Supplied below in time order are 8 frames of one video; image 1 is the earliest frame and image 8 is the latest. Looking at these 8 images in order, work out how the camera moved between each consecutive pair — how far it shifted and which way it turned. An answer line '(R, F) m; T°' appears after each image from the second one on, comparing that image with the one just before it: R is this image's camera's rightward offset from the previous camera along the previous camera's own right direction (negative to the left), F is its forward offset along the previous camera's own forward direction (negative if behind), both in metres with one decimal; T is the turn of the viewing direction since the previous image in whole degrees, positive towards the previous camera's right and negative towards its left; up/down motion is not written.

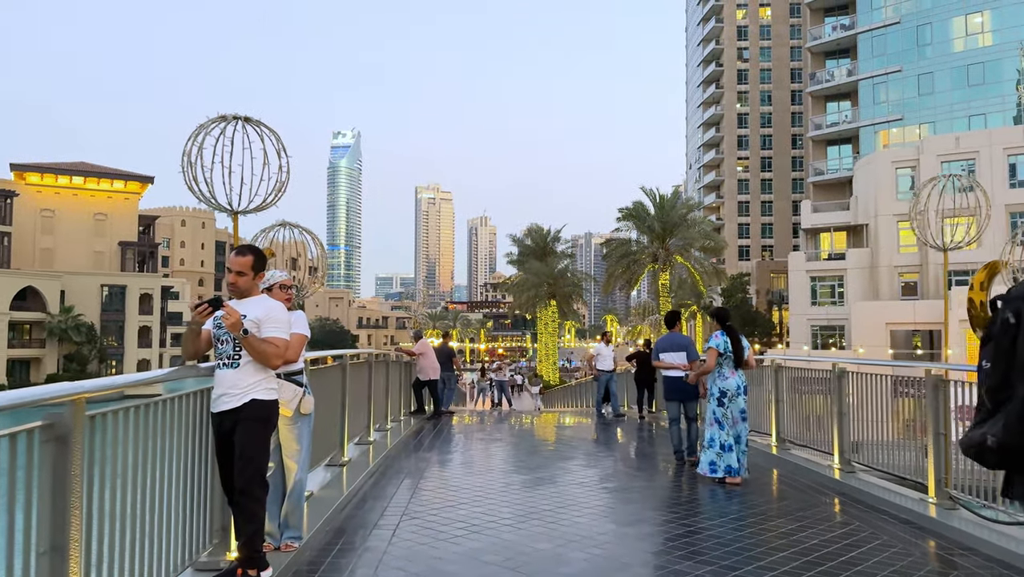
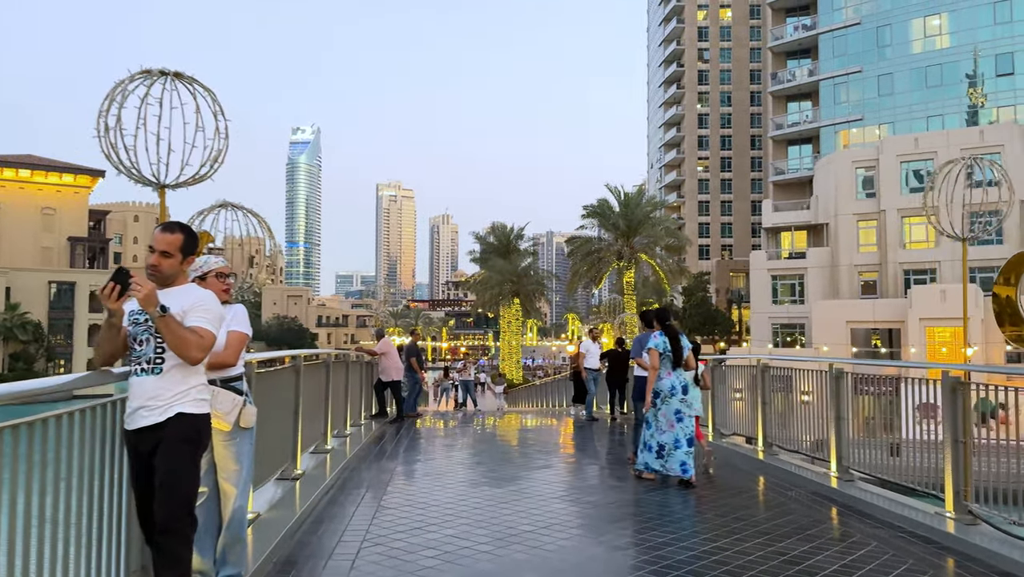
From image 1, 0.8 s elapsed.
(-0.1, +0.7) m; +3°
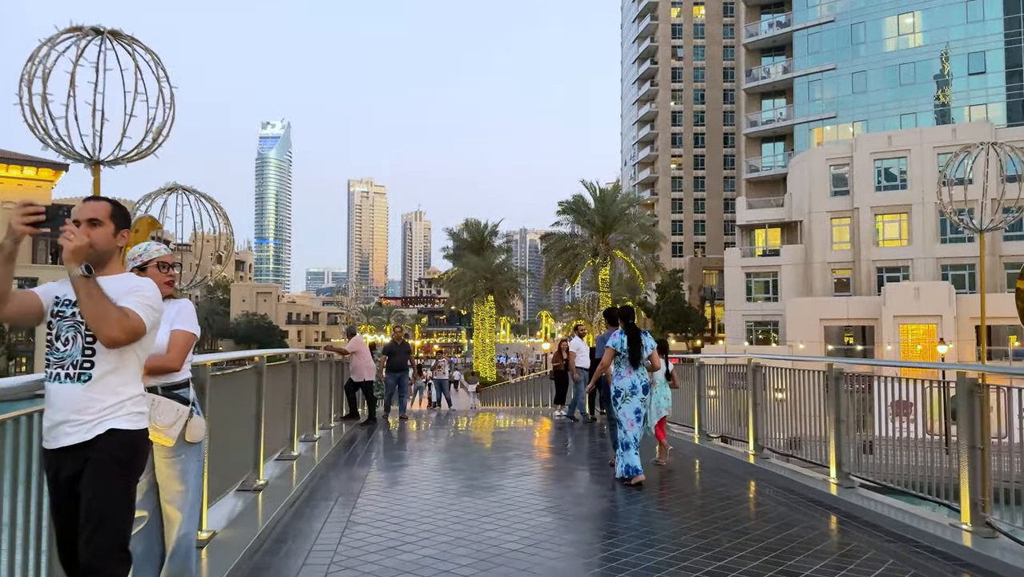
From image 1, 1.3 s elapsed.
(-0.1, +0.5) m; +2°
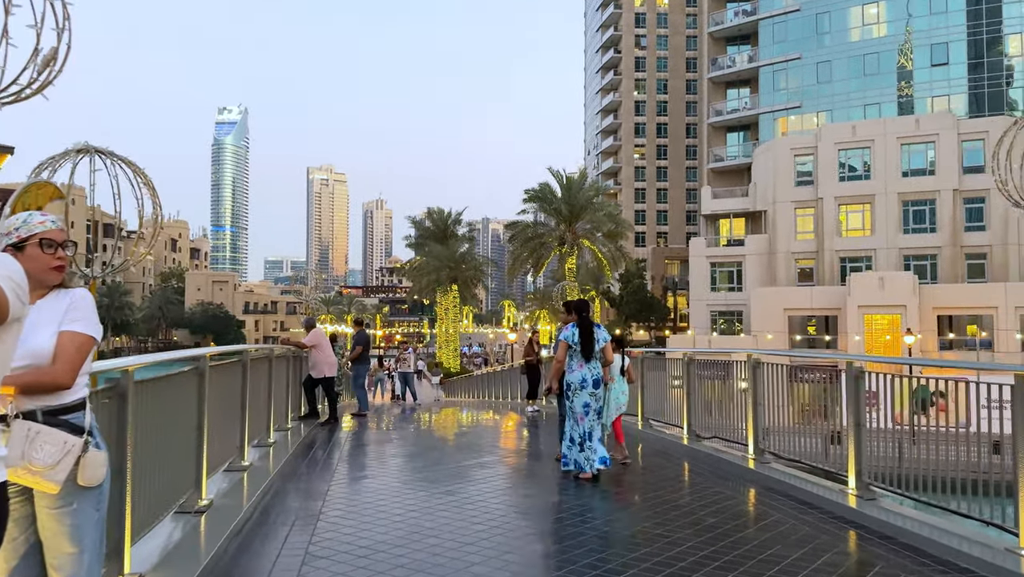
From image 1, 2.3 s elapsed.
(-0.2, +0.8) m; +3°
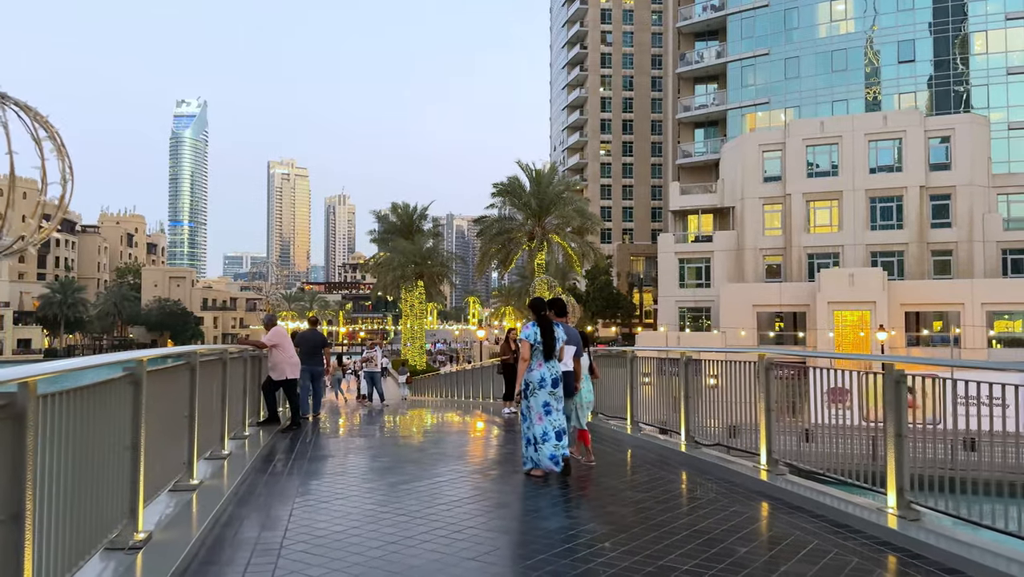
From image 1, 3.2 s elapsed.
(-0.2, +0.8) m; +3°
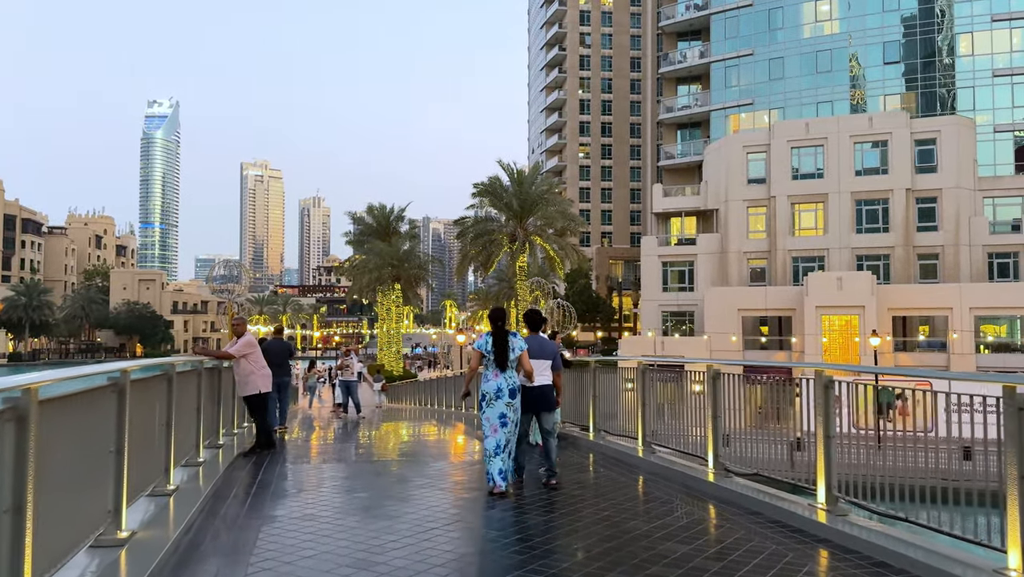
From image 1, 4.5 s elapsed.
(-0.2, +1.3) m; +2°
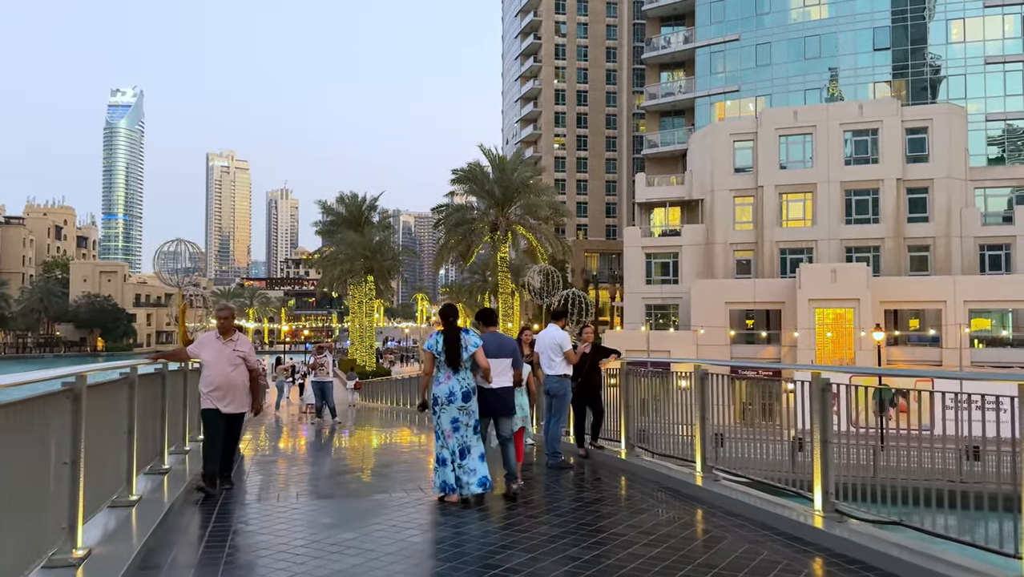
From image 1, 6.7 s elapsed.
(-0.5, +1.9) m; +2°
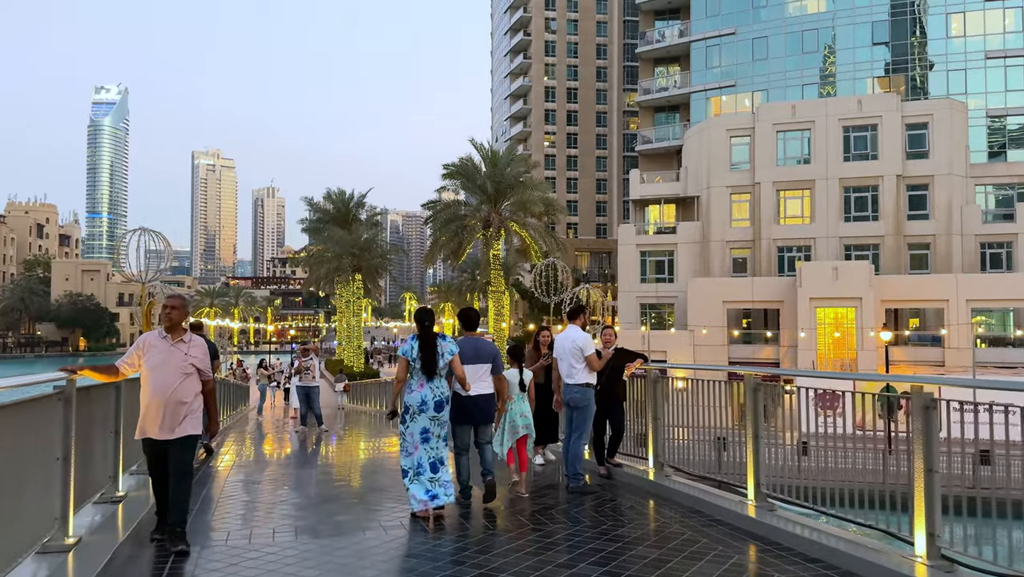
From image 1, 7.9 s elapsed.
(-0.2, +1.1) m; +1°
